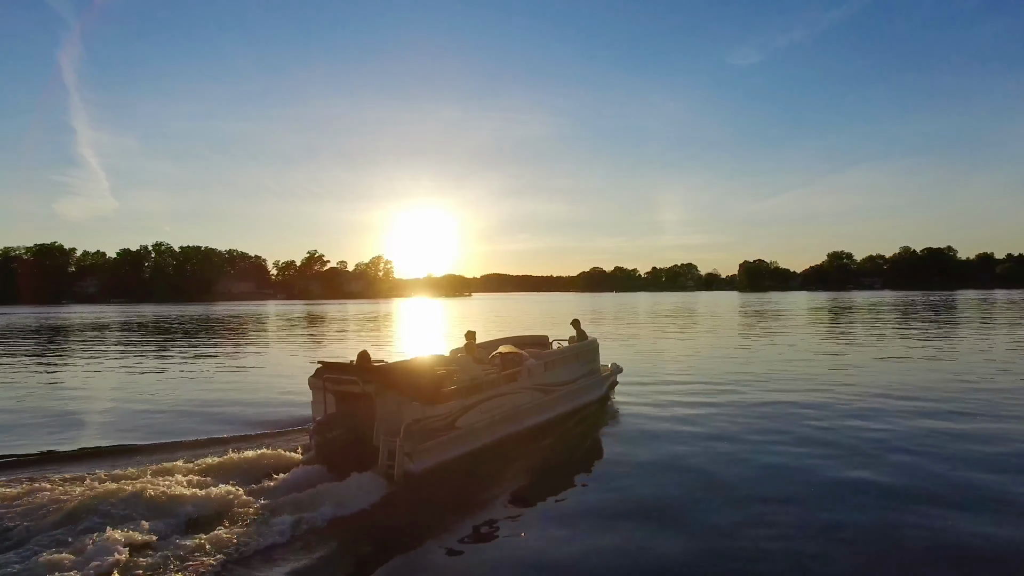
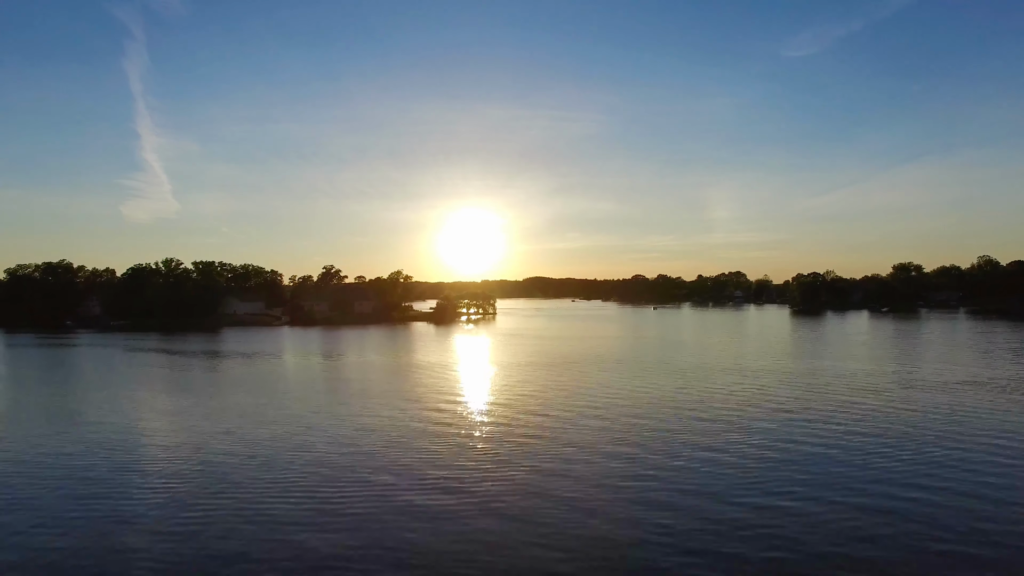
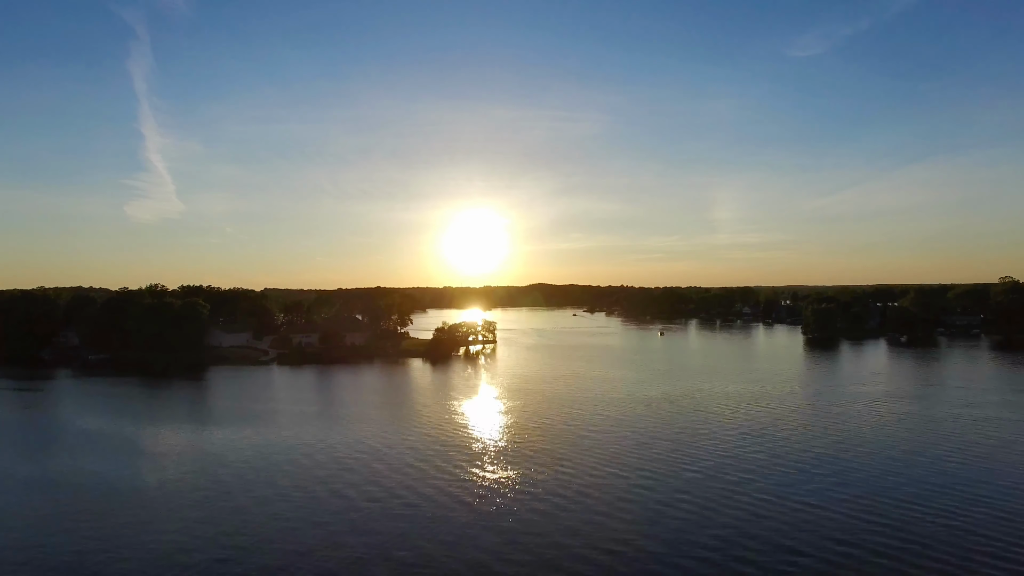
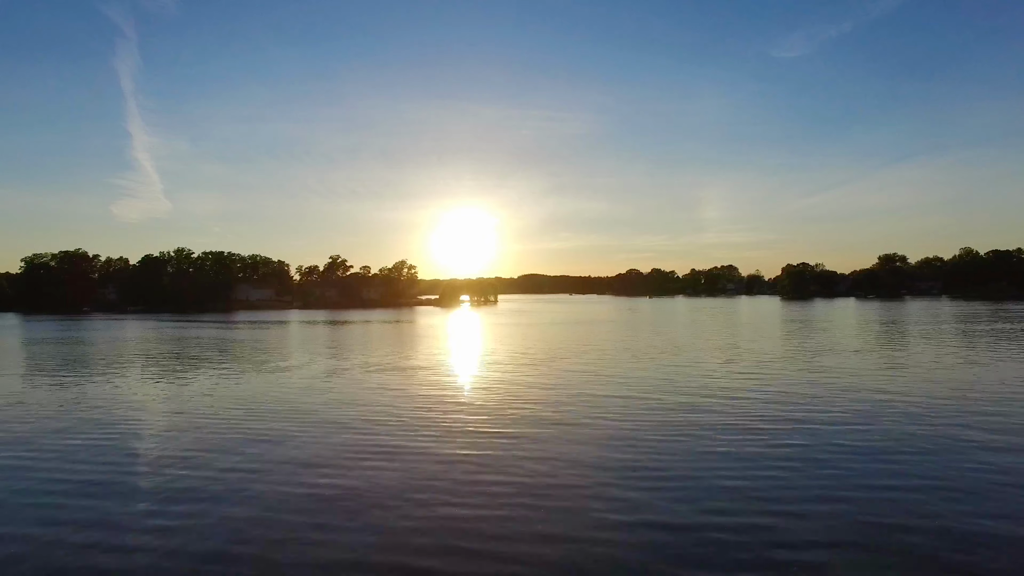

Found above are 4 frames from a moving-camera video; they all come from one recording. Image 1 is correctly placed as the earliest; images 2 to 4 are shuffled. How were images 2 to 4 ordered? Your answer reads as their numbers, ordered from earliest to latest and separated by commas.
4, 2, 3
